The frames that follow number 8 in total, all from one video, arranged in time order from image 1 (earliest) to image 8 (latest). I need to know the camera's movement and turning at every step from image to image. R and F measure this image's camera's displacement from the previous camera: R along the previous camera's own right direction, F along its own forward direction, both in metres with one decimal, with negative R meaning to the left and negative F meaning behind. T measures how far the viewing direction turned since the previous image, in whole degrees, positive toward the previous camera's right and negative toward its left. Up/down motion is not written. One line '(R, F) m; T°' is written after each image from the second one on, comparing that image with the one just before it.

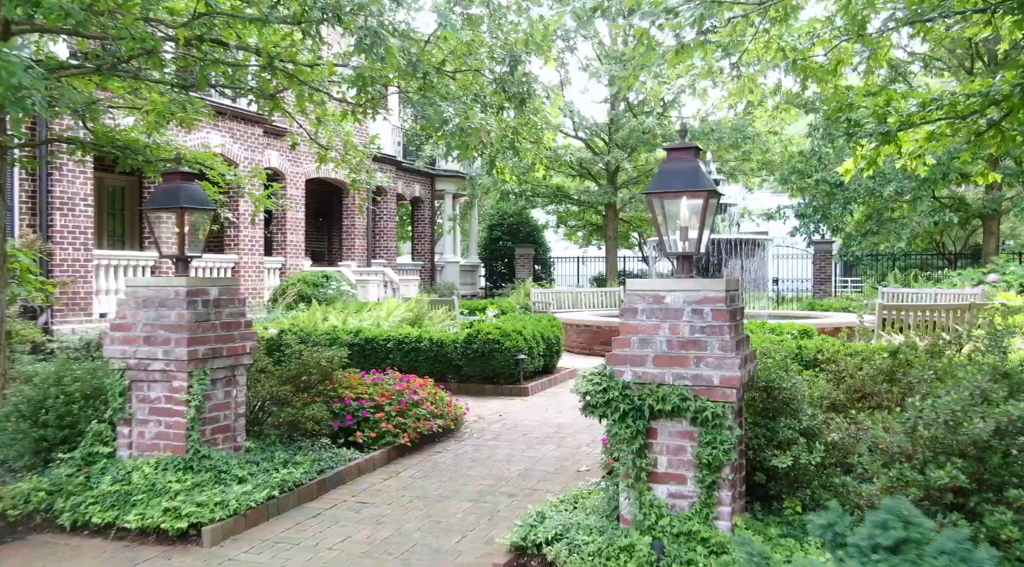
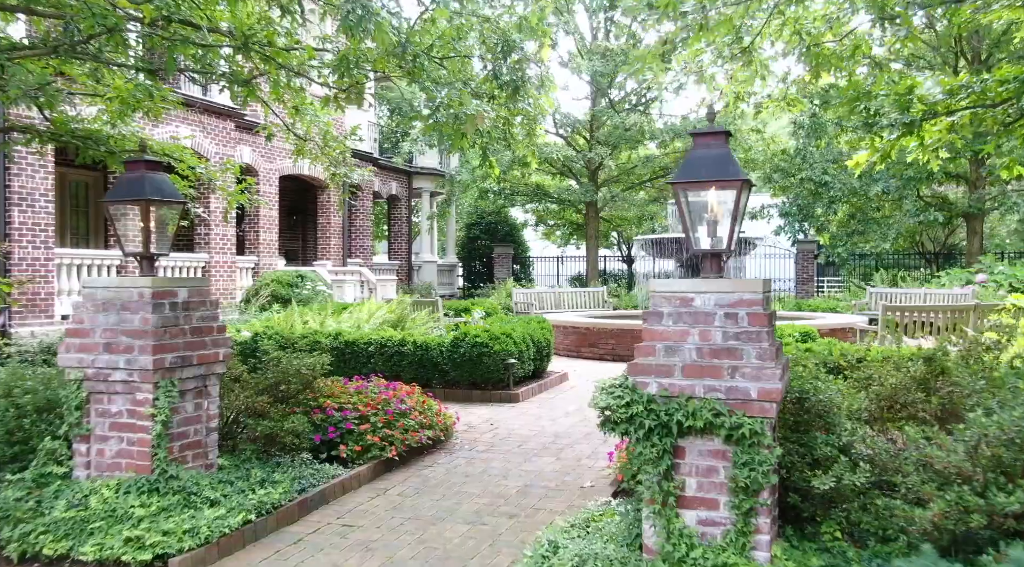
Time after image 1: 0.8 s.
(-0.2, +0.5) m; +2°
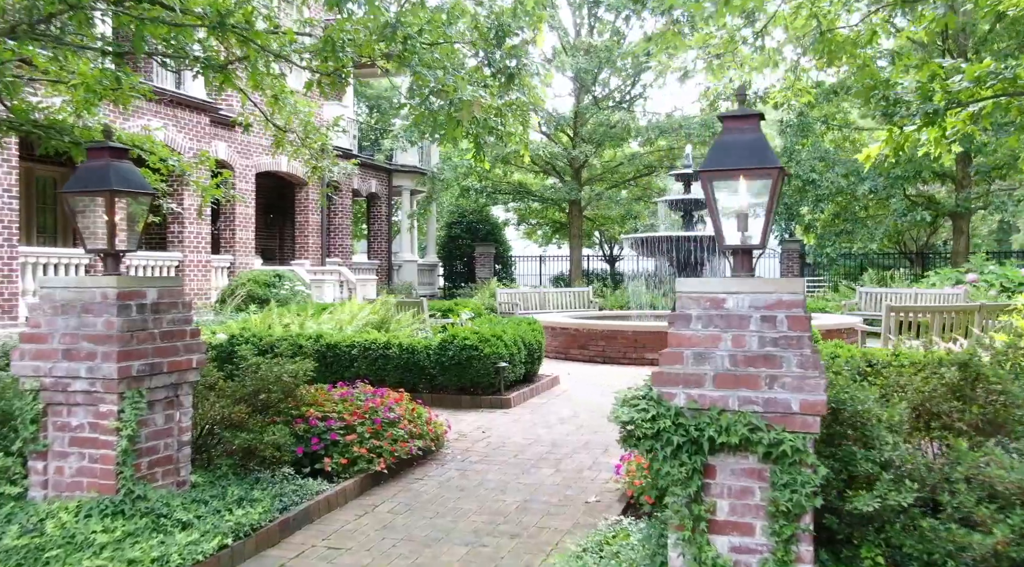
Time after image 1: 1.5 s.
(-0.1, +0.4) m; +1°
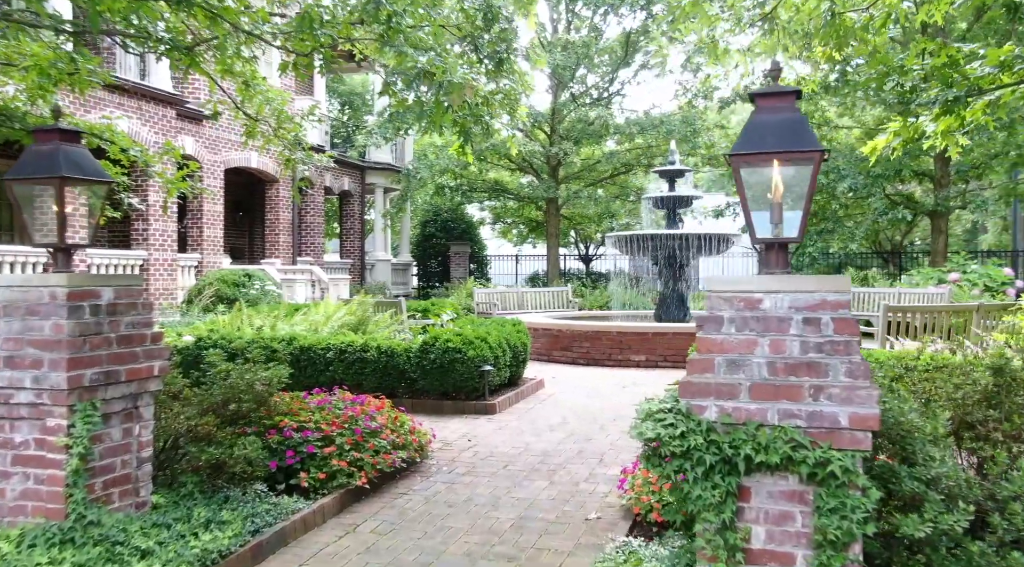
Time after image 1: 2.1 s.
(-0.1, +0.4) m; +2°
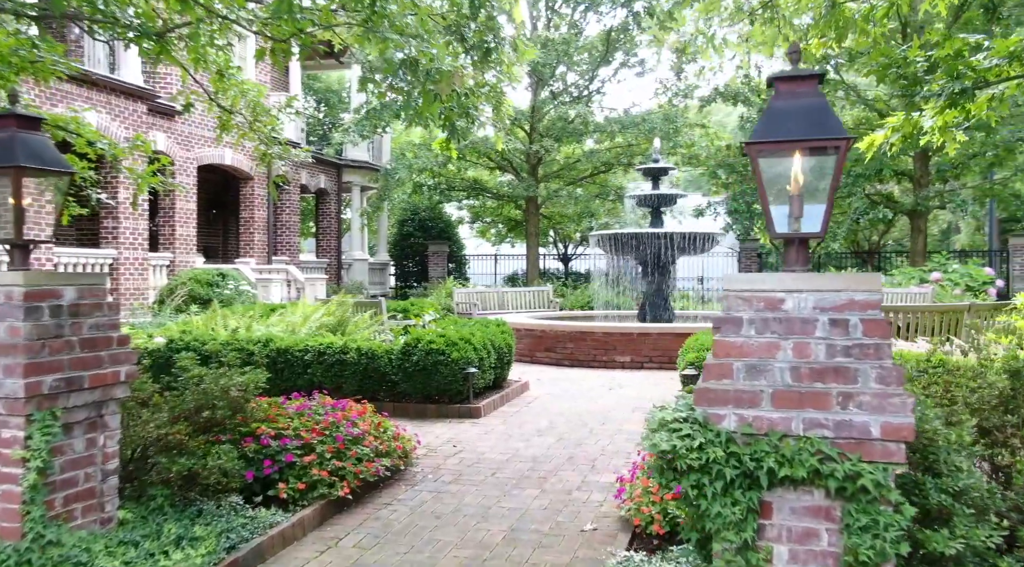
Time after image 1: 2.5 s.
(-0.1, +0.3) m; +2°
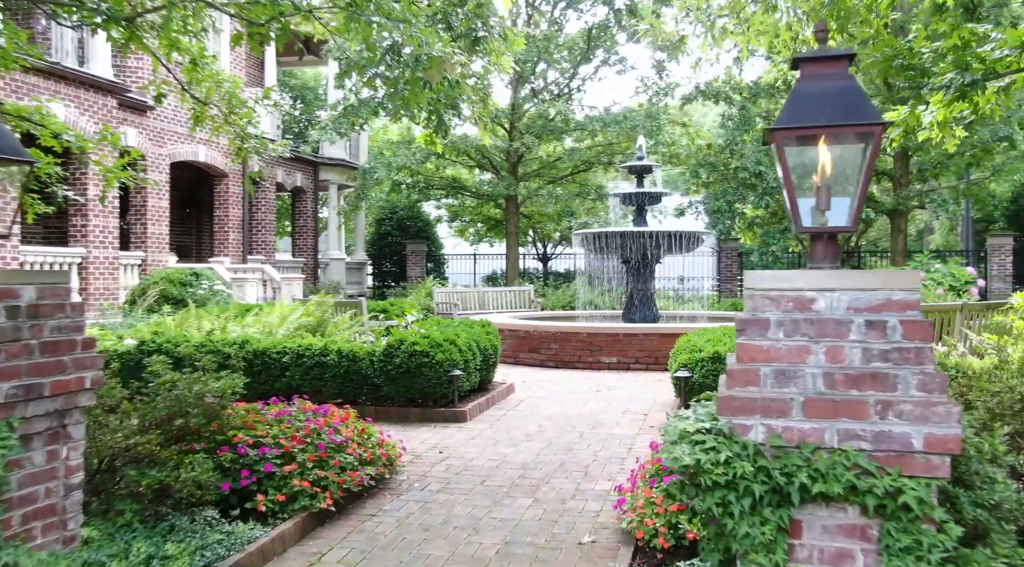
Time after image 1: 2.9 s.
(-0.1, +0.3) m; +2°
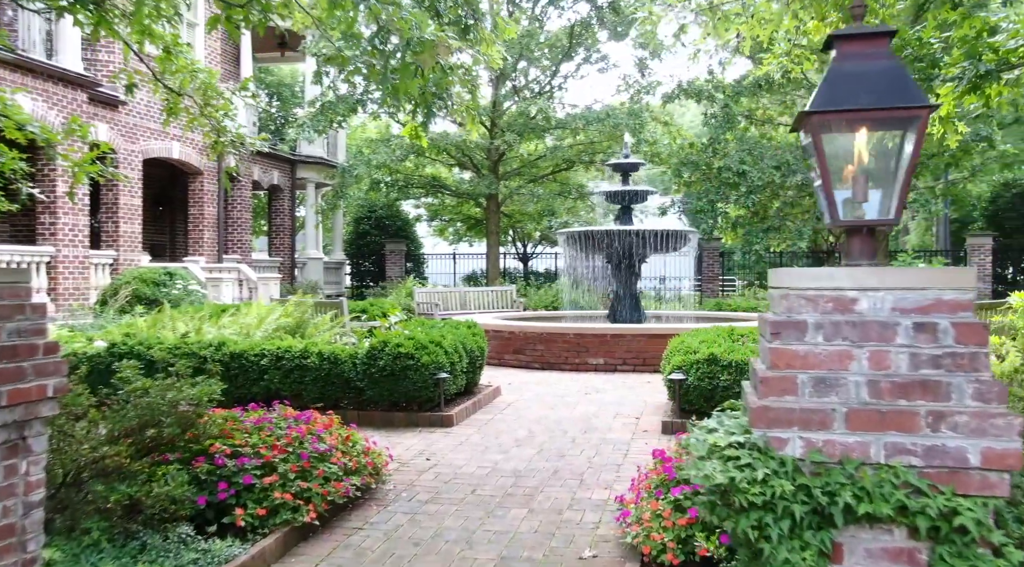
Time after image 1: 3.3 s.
(-0.1, +0.3) m; +2°
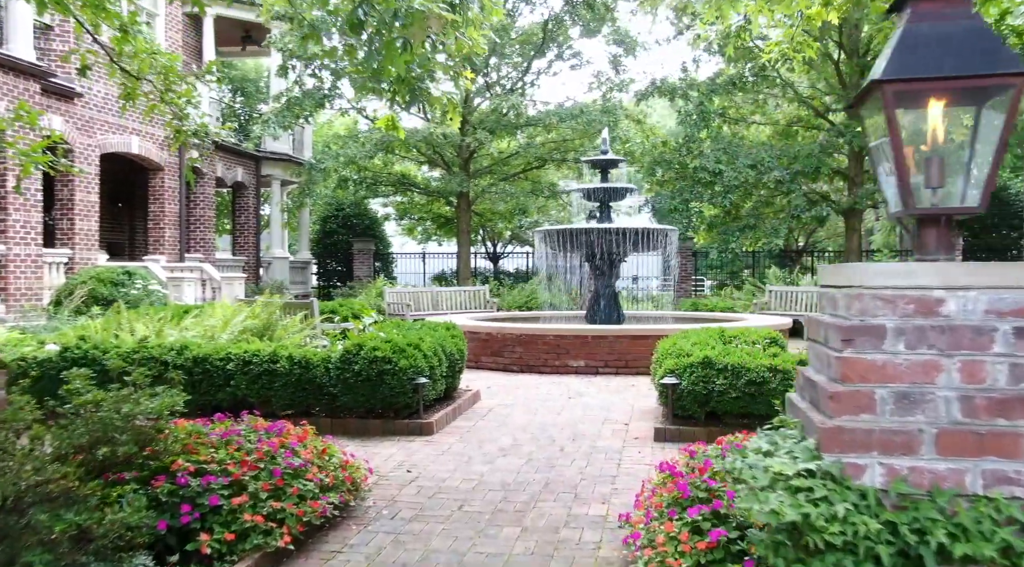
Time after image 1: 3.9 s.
(-0.1, +0.4) m; +2°
